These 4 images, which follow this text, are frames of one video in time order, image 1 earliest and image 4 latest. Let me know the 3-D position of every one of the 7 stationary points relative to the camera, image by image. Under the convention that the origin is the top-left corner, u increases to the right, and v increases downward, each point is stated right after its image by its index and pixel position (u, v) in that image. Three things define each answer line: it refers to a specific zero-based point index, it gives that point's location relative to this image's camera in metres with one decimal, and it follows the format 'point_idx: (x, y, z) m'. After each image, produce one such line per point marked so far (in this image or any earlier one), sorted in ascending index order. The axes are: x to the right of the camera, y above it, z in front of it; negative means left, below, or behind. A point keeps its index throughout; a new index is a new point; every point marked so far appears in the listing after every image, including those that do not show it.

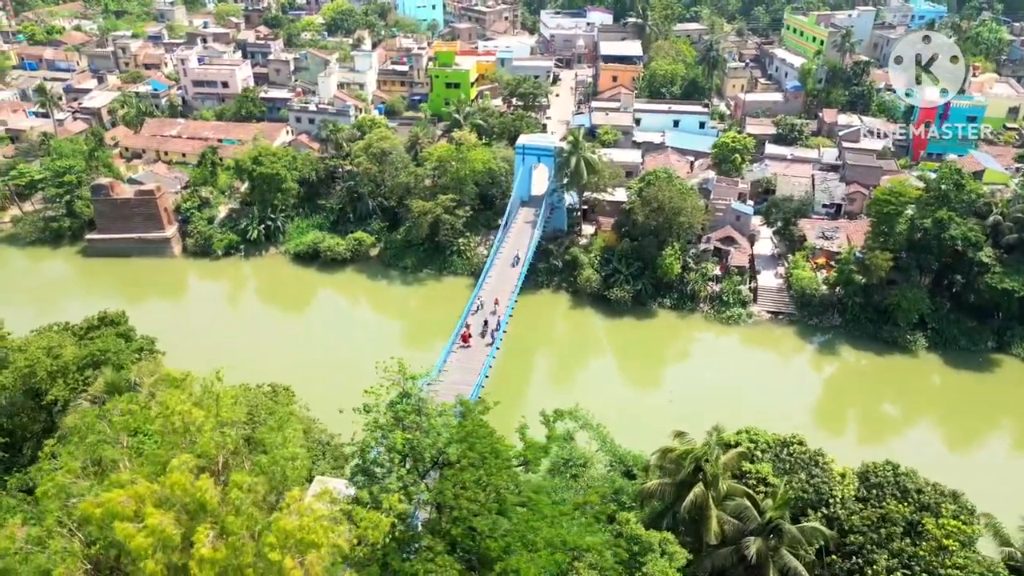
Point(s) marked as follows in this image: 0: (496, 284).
0: (-0.5, +0.1, +18.7) m
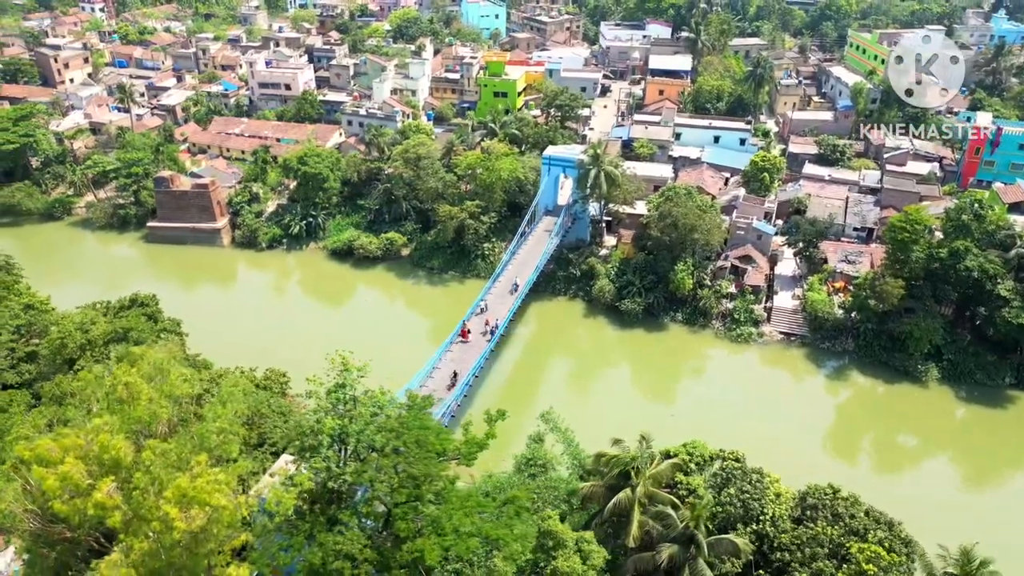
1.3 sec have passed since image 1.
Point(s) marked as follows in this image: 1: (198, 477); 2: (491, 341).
0: (-0.3, 0.0, +19.5) m
1: (-3.0, -1.8, +7.1) m
2: (-0.5, -1.1, +17.3) m
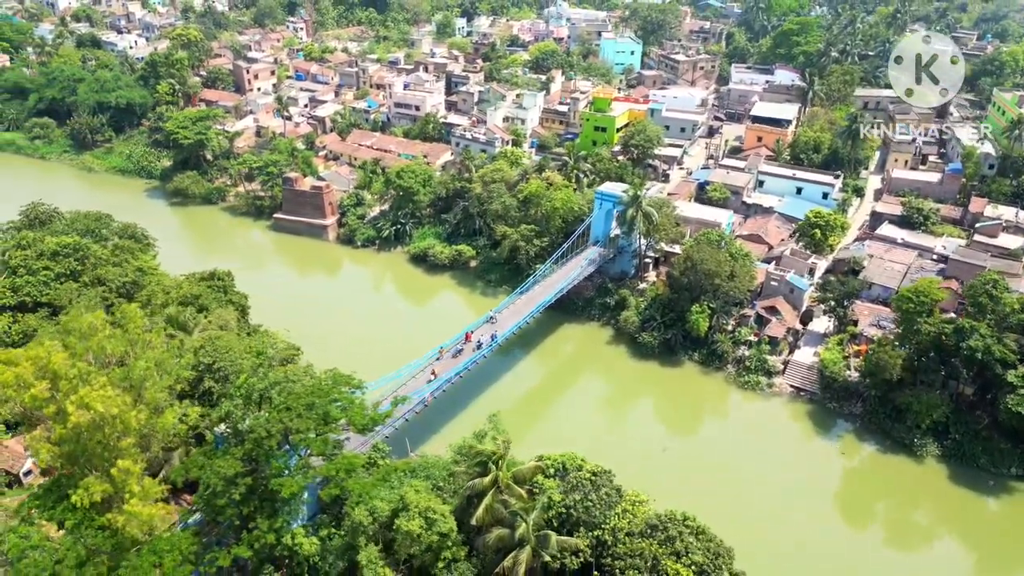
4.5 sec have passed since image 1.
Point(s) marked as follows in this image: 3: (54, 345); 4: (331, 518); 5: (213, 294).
0: (+0.3, -0.5, +21.7) m
1: (-5.6, -1.4, +10.2) m
2: (-0.6, -1.4, +19.6) m
3: (-6.6, -0.8, +11.0) m
4: (-3.0, -3.8, +12.6) m
5: (-7.8, -0.2, +19.9) m
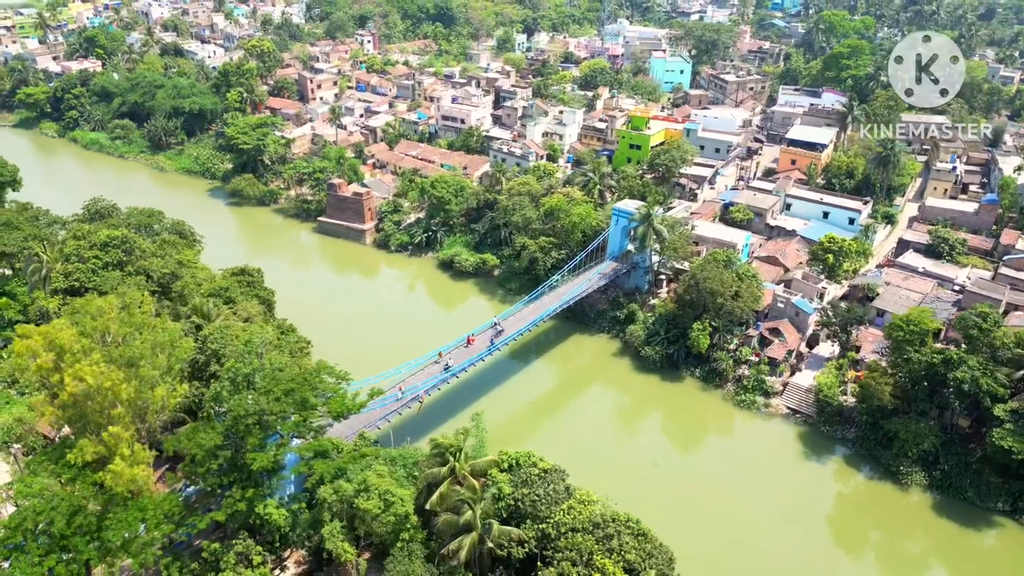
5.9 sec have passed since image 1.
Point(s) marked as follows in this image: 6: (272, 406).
0: (+0.4, -0.8, +22.7) m
1: (-6.5, -1.2, +11.8) m
2: (-0.6, -1.6, +20.7) m
3: (-7.4, -0.6, +12.7) m
4: (-3.8, -3.8, +13.9) m
5: (-7.7, 0.0, +21.6) m
6: (-4.2, -2.2, +13.3) m
